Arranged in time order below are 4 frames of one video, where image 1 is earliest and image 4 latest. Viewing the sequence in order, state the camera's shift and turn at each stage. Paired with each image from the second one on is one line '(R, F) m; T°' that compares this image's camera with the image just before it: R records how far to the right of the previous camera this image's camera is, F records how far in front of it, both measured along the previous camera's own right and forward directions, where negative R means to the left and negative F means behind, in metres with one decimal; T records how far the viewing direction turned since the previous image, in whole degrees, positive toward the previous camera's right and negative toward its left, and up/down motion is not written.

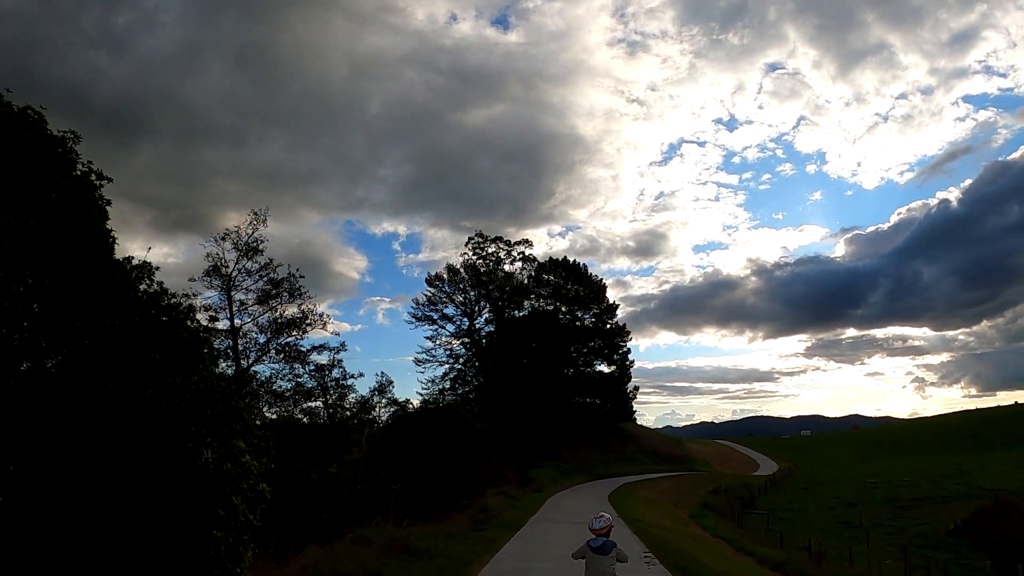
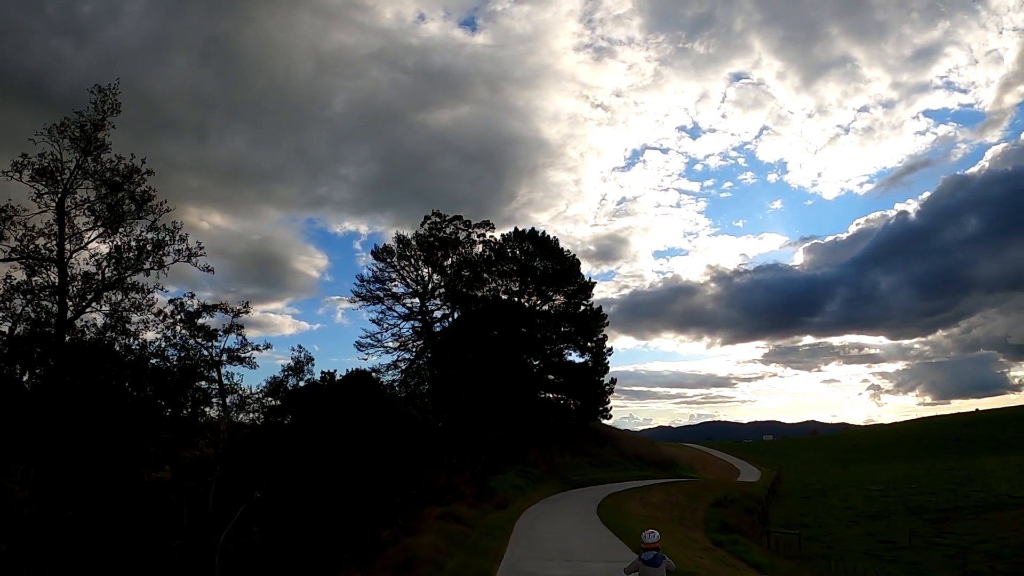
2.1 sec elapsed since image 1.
(+0.1, +7.9) m; +3°
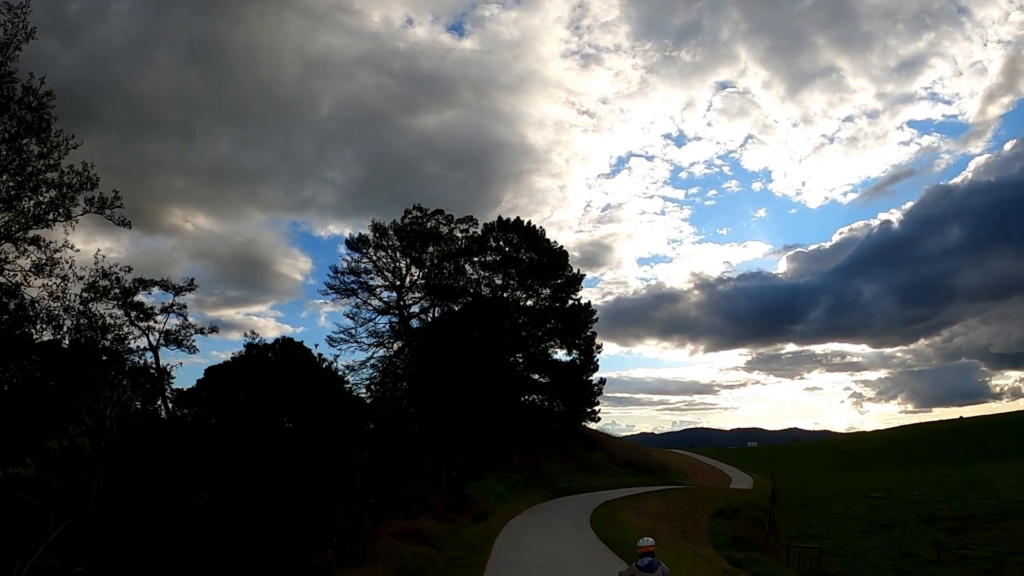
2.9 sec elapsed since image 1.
(0.0, +3.1) m; +1°
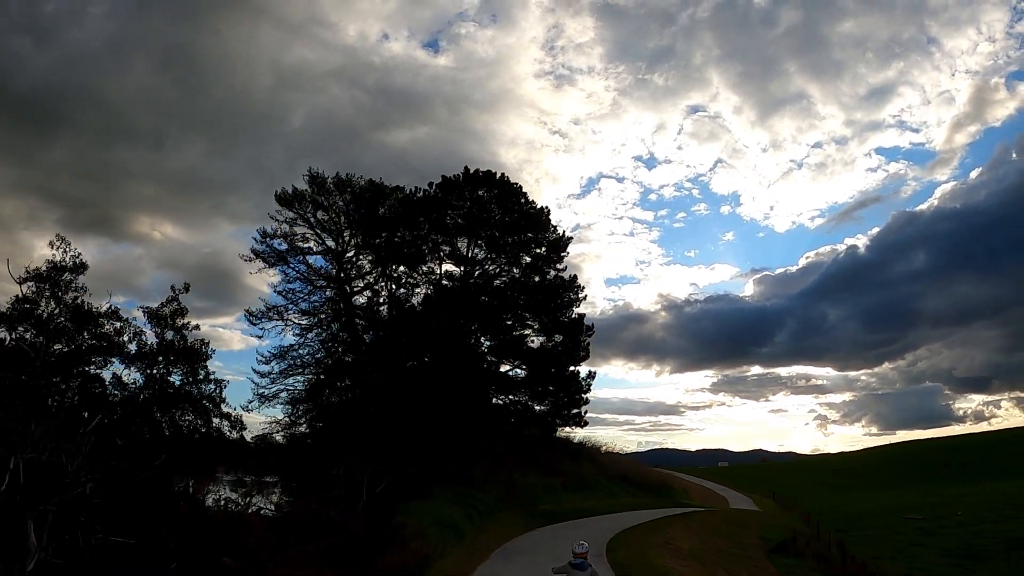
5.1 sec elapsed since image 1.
(-0.3, +8.0) m; +3°
